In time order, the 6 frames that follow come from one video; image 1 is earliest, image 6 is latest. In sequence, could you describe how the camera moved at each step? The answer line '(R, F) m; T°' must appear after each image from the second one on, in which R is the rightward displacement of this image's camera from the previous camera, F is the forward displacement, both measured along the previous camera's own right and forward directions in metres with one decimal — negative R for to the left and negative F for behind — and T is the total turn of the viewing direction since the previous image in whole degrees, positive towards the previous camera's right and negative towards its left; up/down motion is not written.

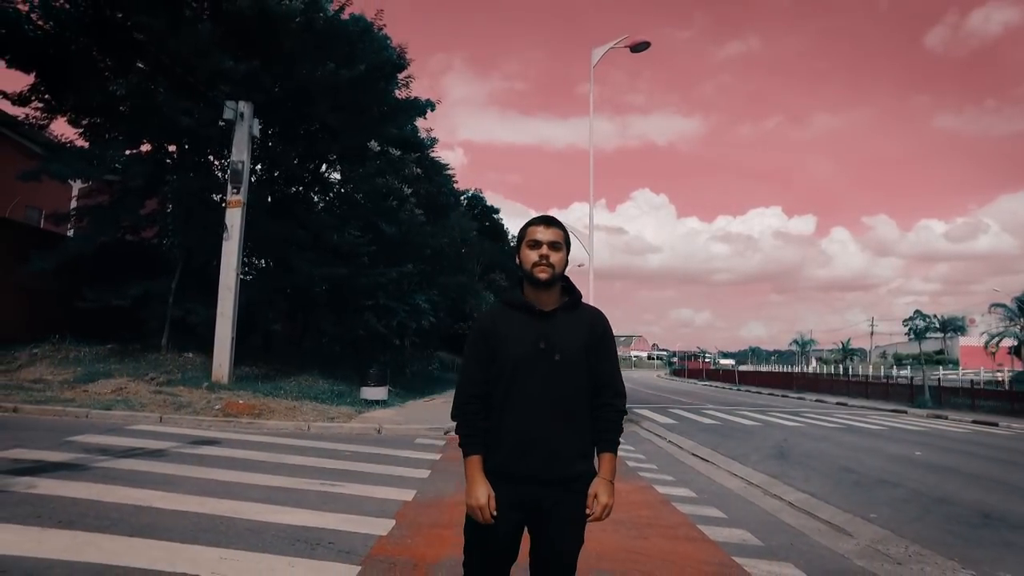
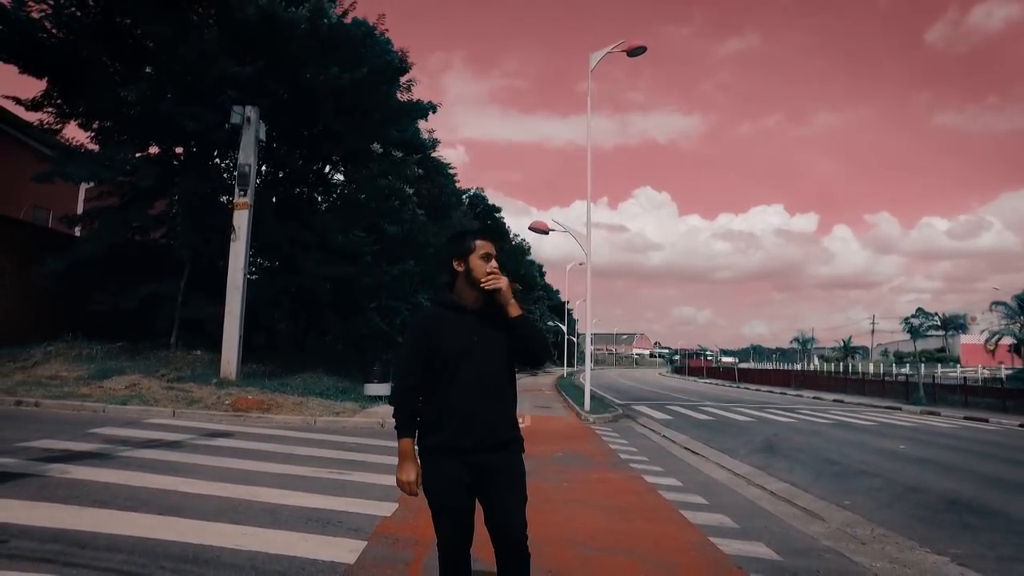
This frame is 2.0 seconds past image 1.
(+0.1, -0.5) m; 0°
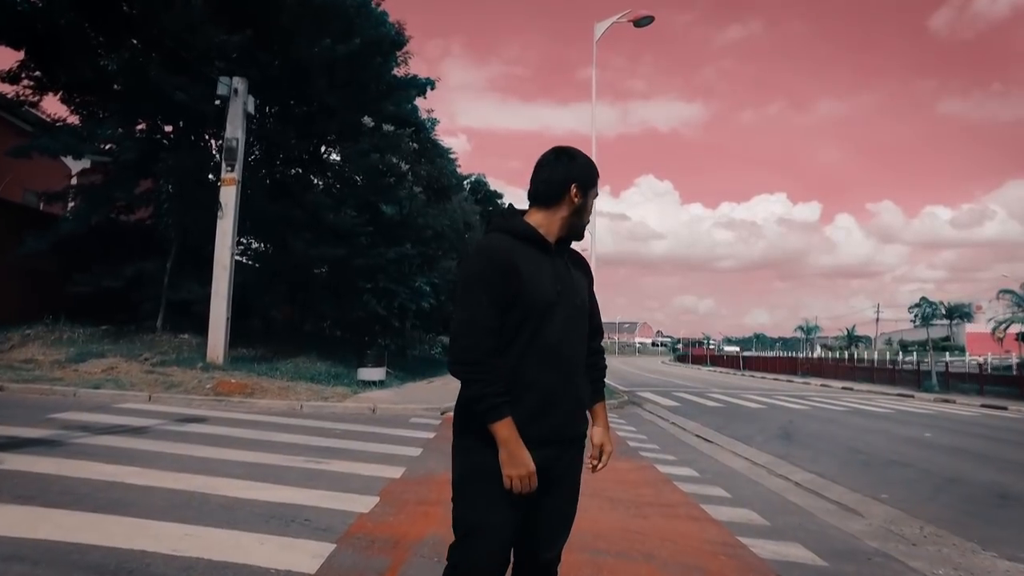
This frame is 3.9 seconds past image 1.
(0.0, +0.8) m; 0°
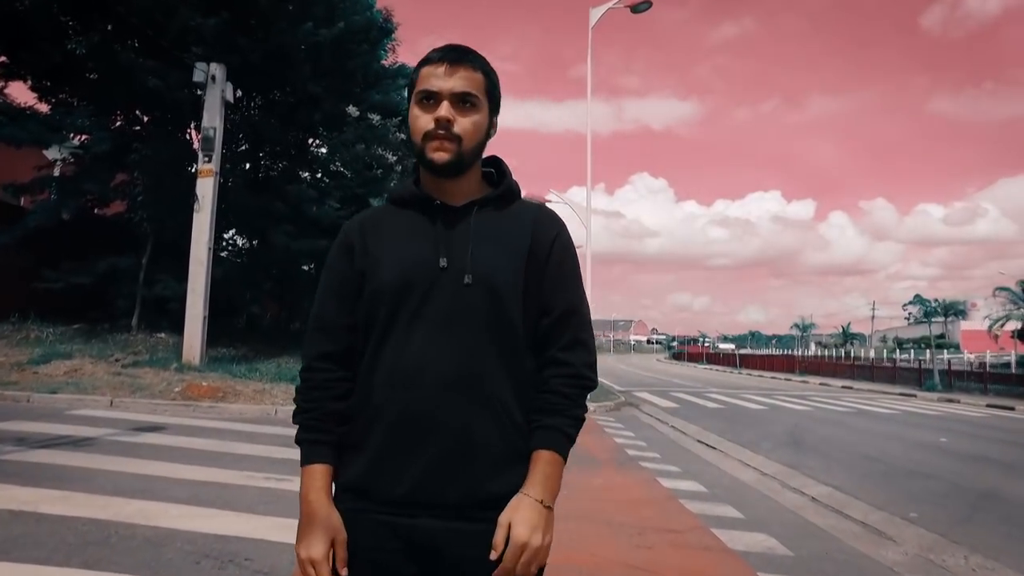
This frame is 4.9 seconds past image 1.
(+0.1, +0.8) m; 0°
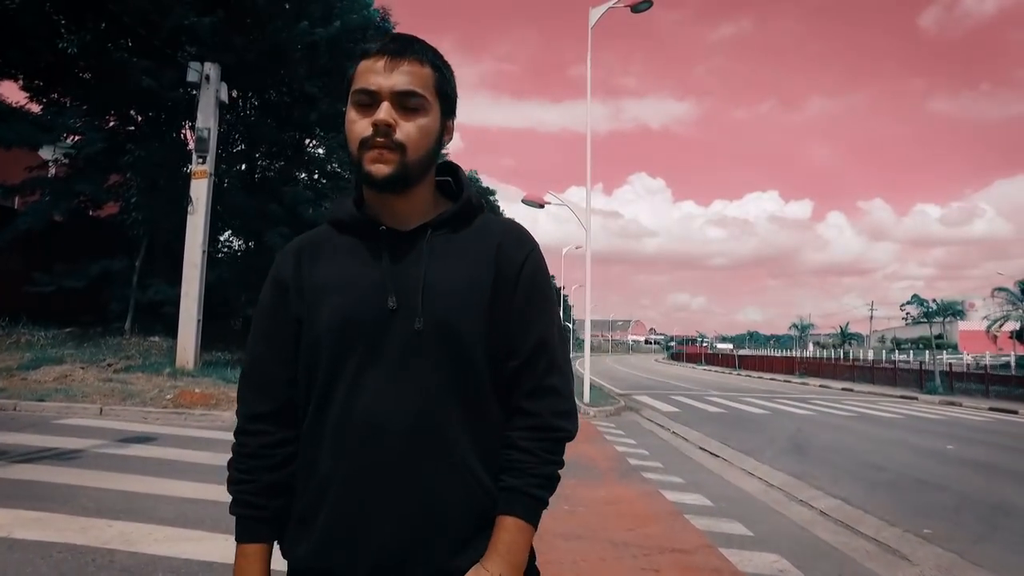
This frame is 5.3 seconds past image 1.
(0.0, +0.2) m; 0°
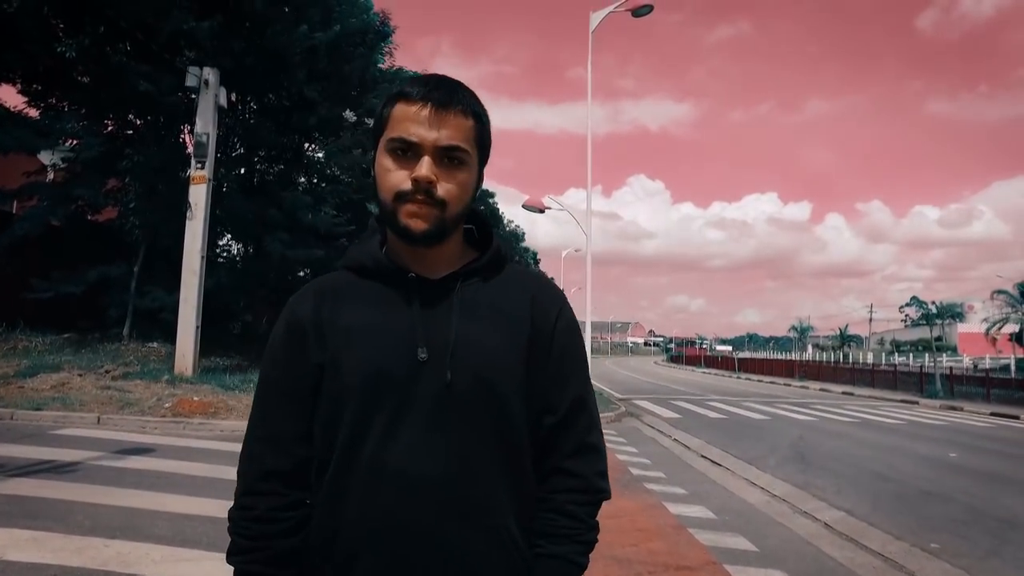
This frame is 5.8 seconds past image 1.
(0.0, +0.1) m; 0°
